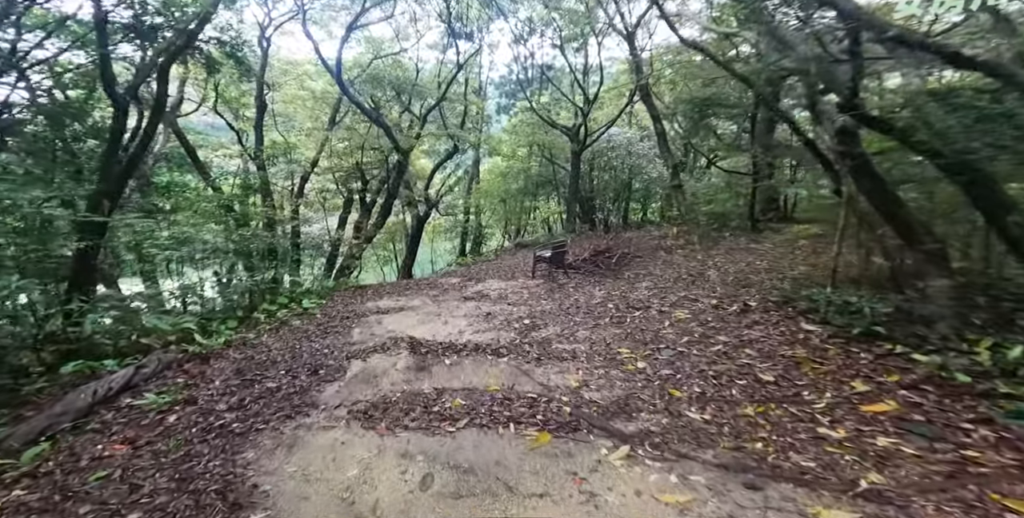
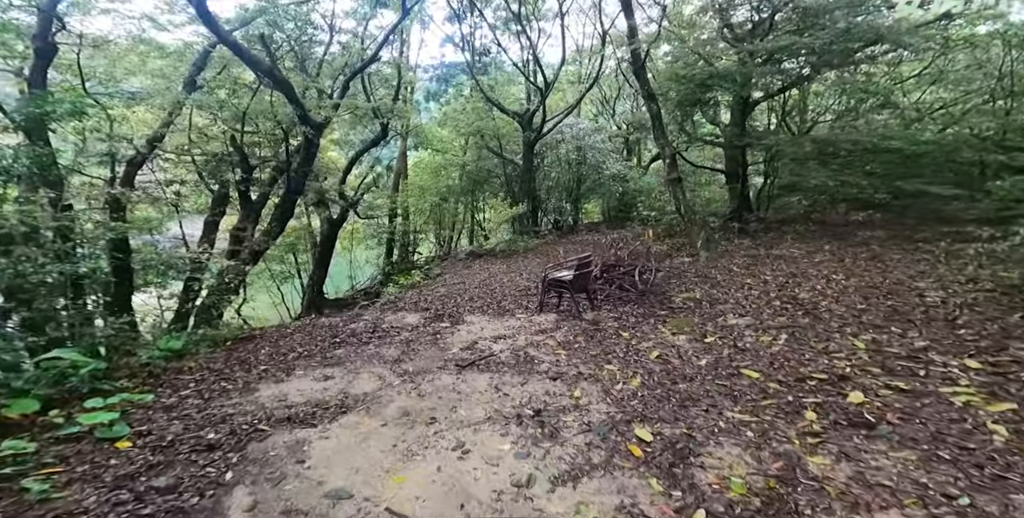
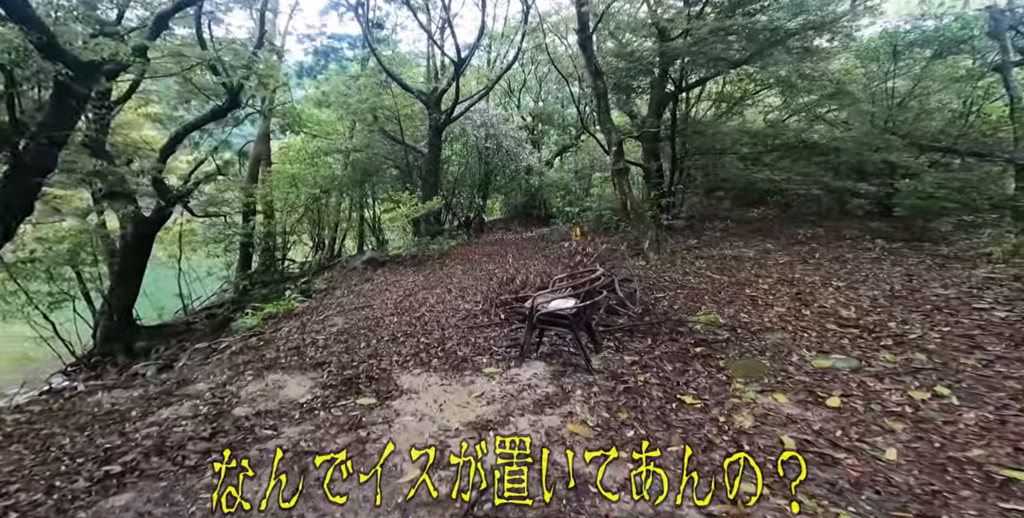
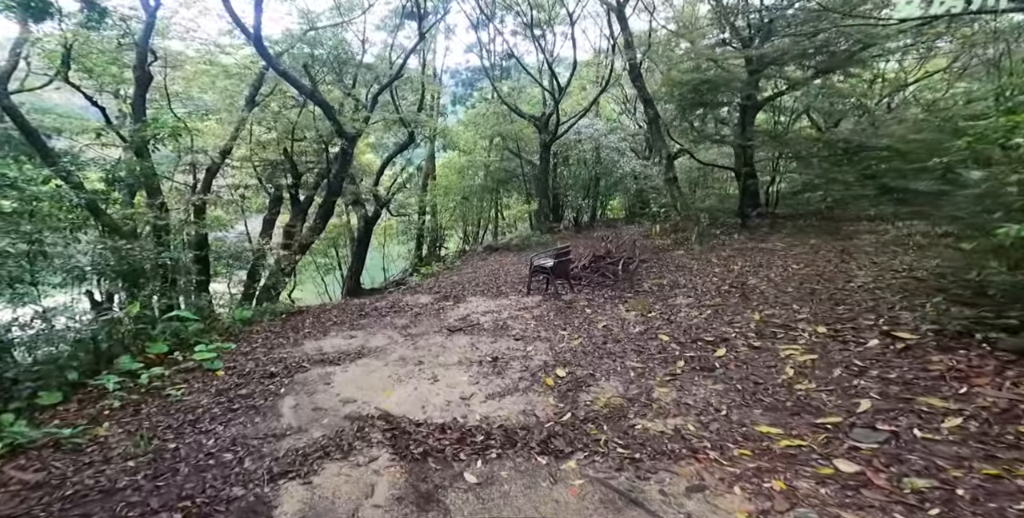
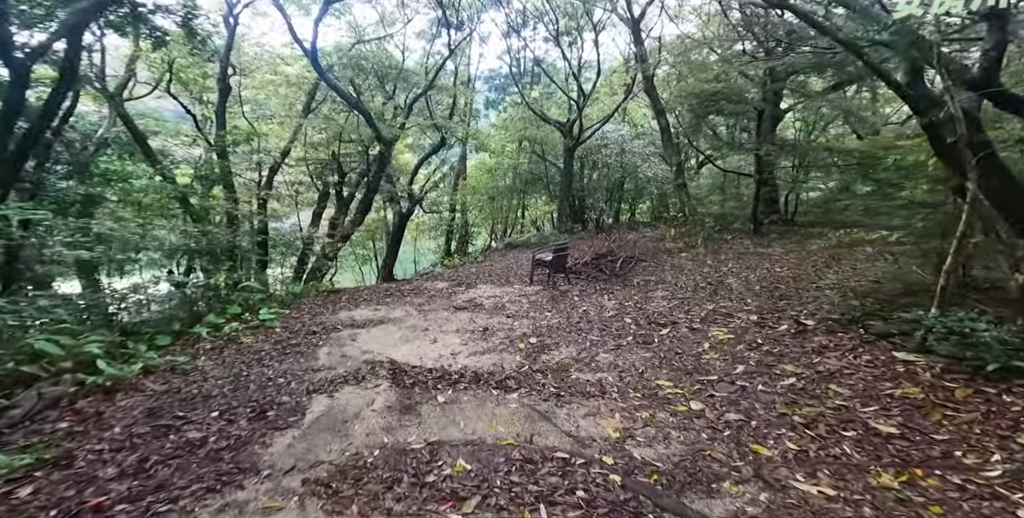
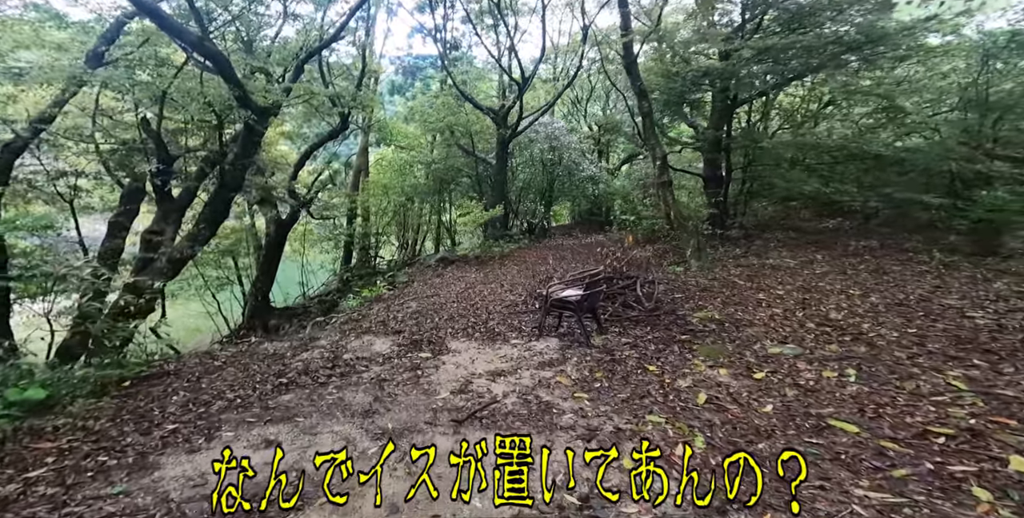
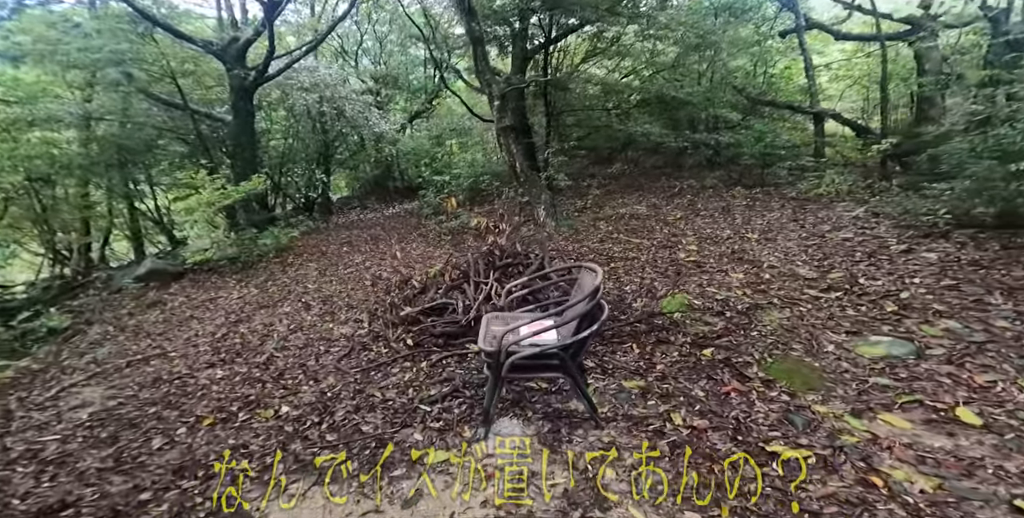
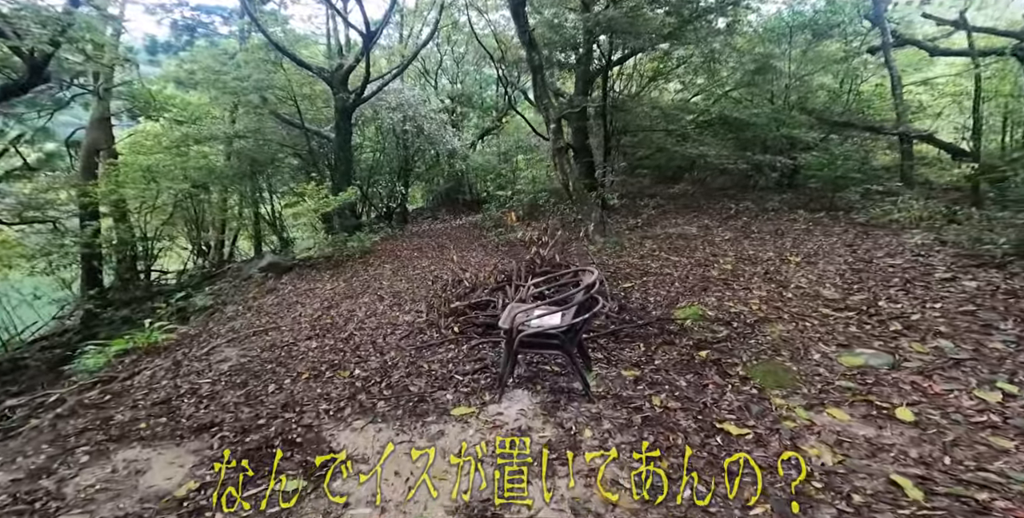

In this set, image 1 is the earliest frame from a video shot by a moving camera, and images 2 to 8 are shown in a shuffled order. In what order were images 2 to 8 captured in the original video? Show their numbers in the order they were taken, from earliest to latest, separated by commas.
5, 4, 2, 6, 3, 8, 7
